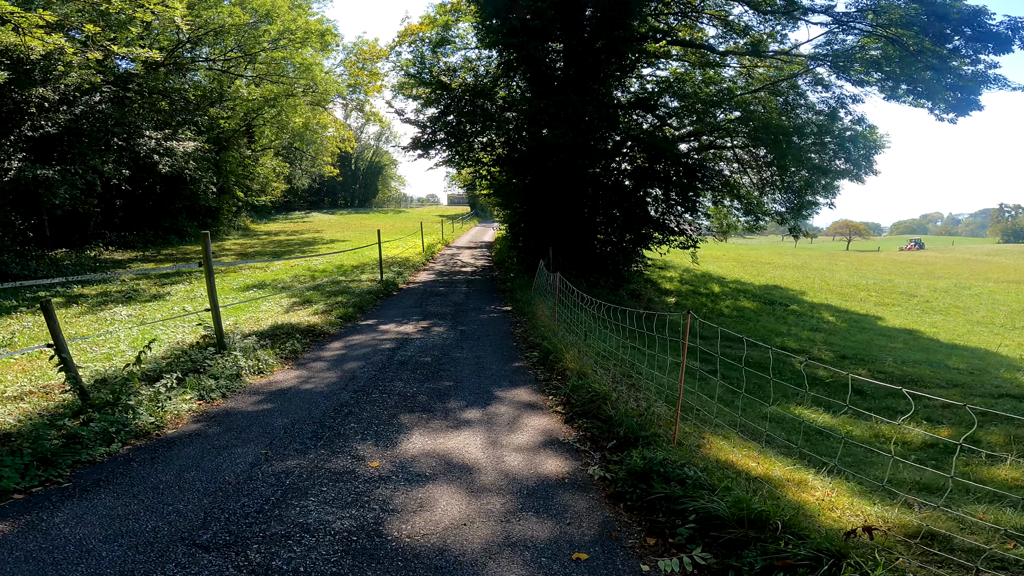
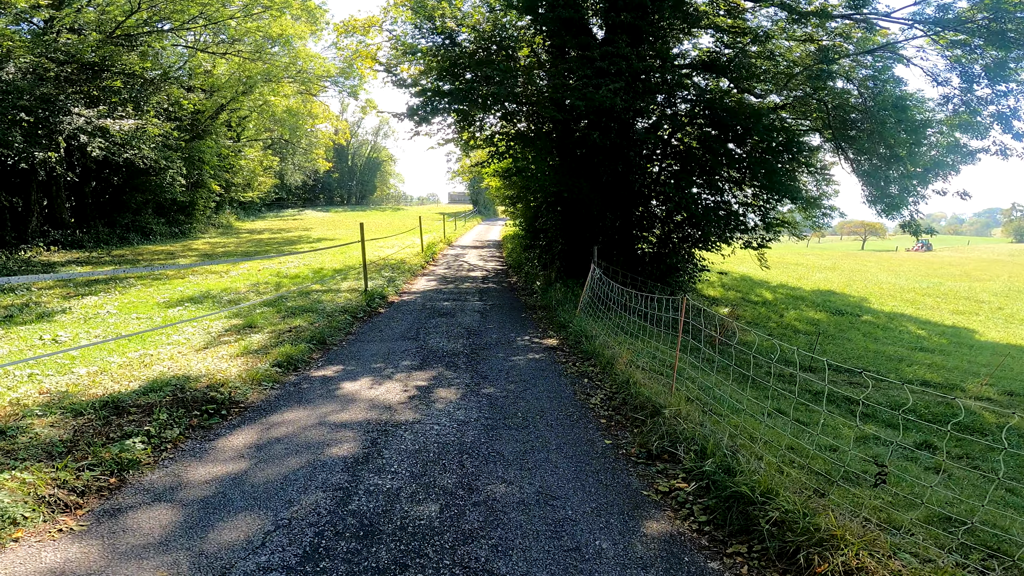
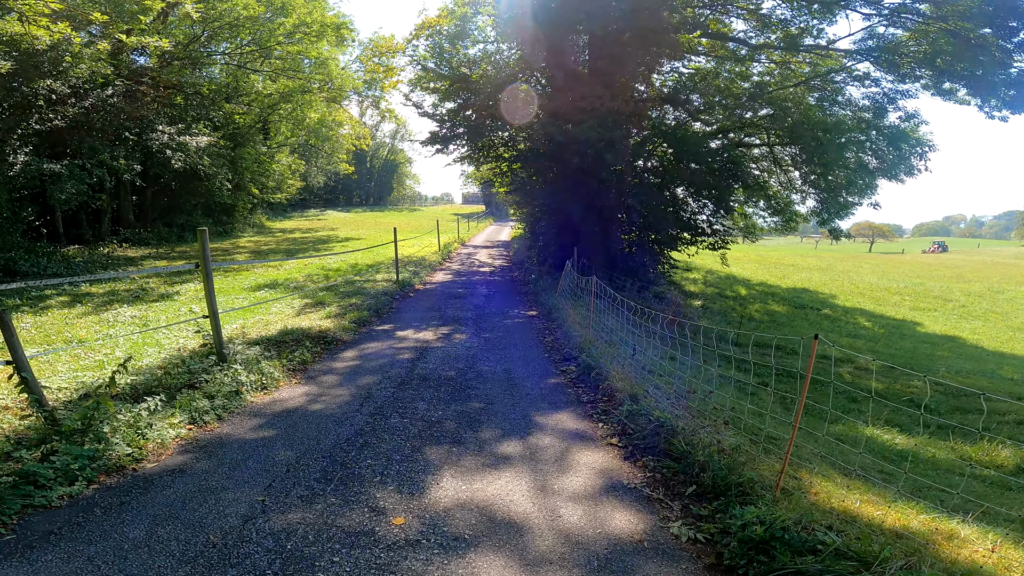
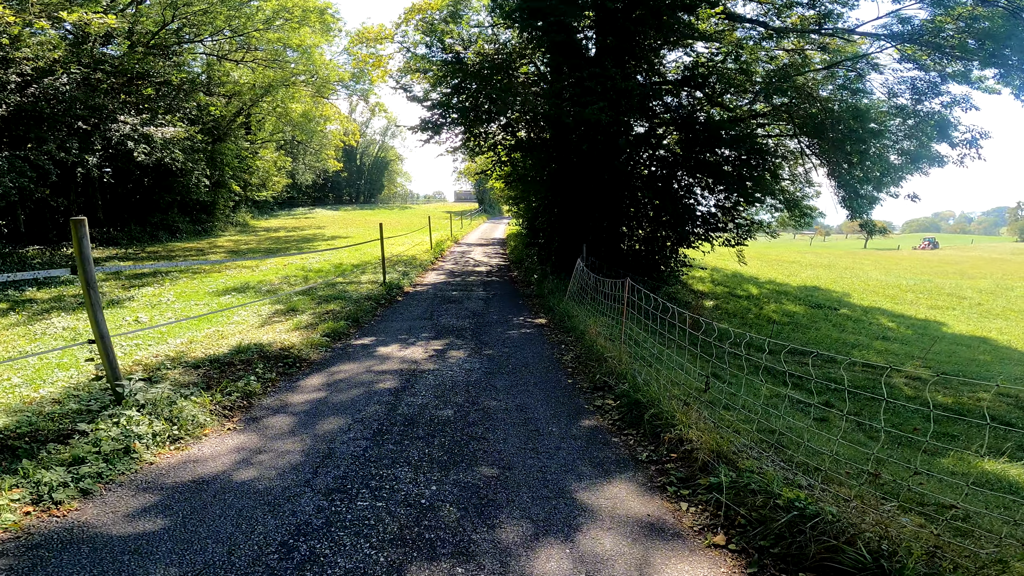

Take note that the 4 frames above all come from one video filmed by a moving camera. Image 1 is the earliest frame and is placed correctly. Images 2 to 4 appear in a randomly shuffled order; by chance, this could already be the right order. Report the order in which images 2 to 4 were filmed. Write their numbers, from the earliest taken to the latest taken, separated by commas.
3, 4, 2
